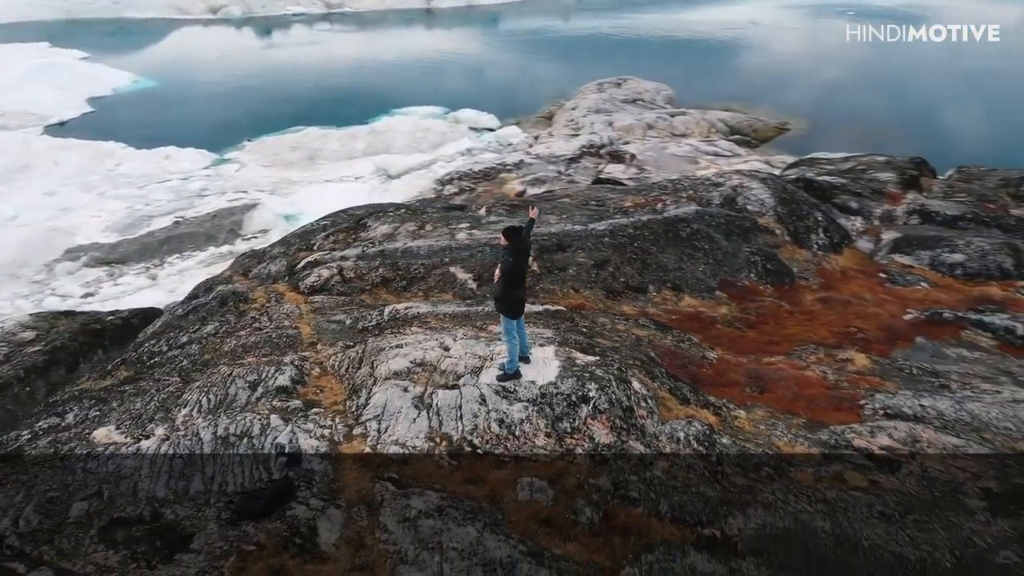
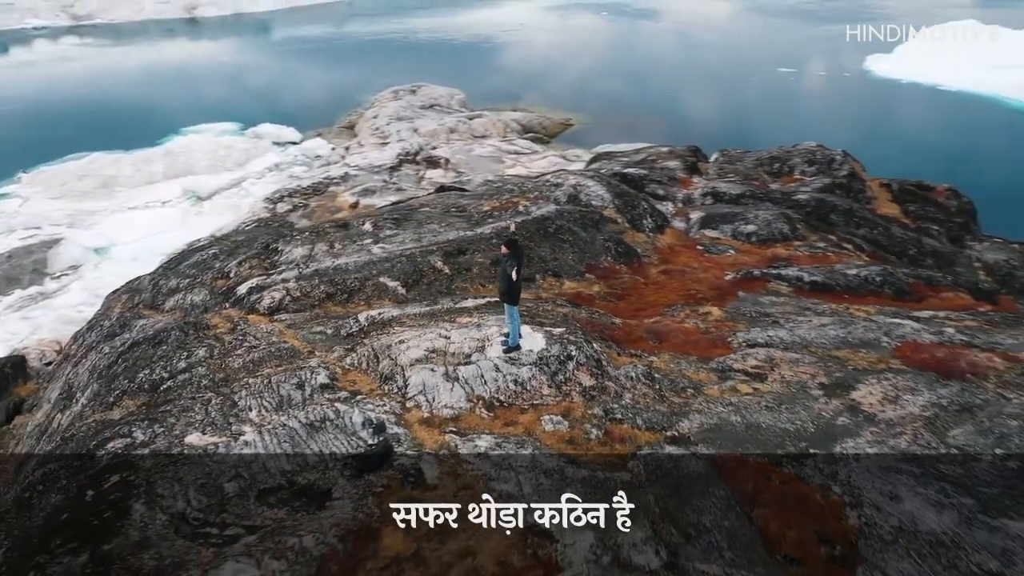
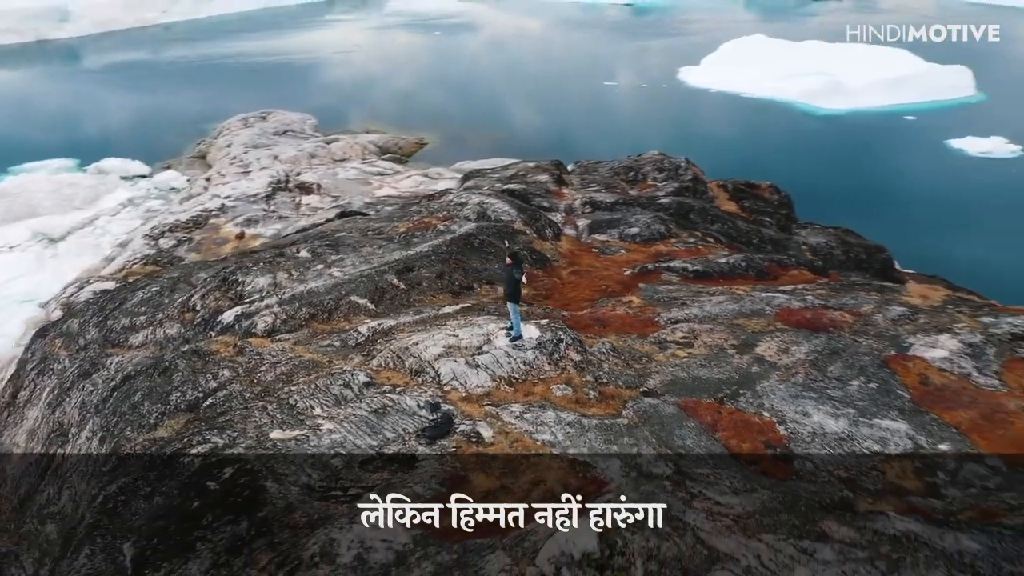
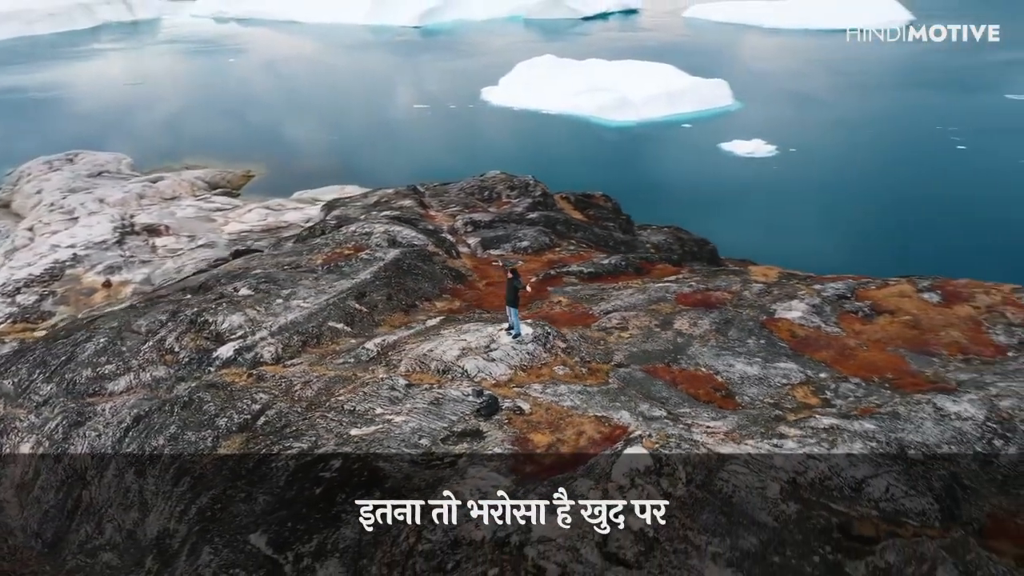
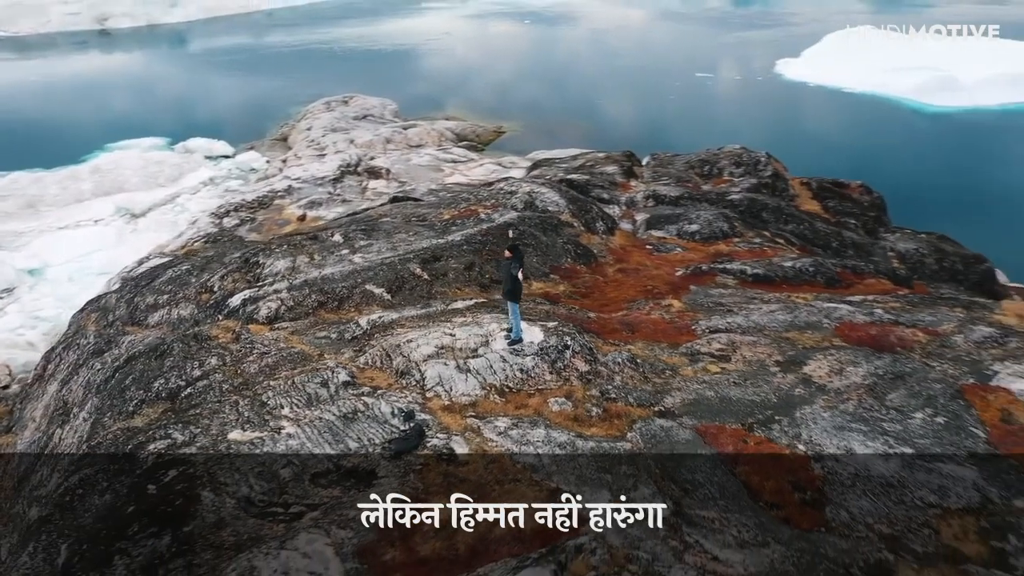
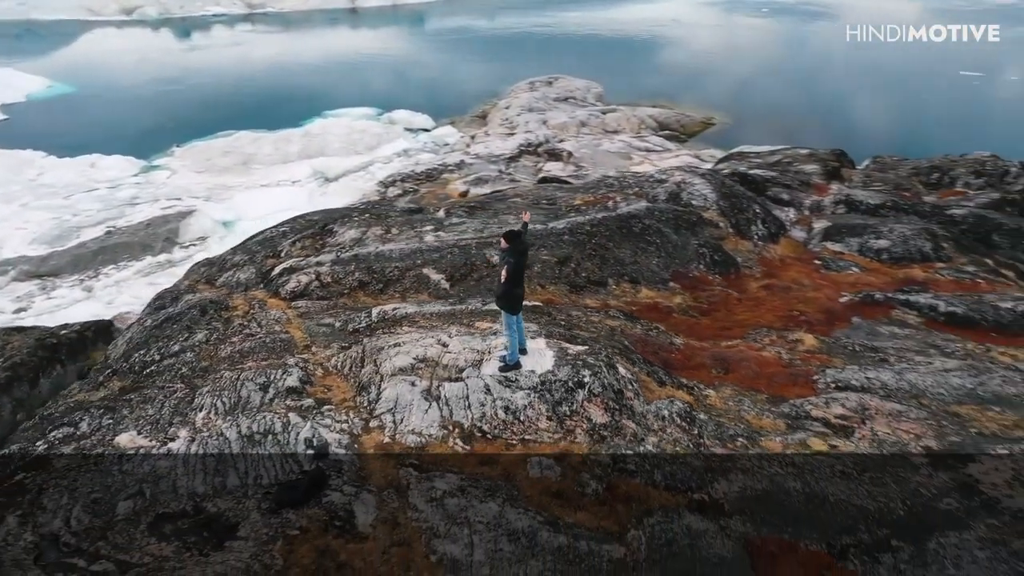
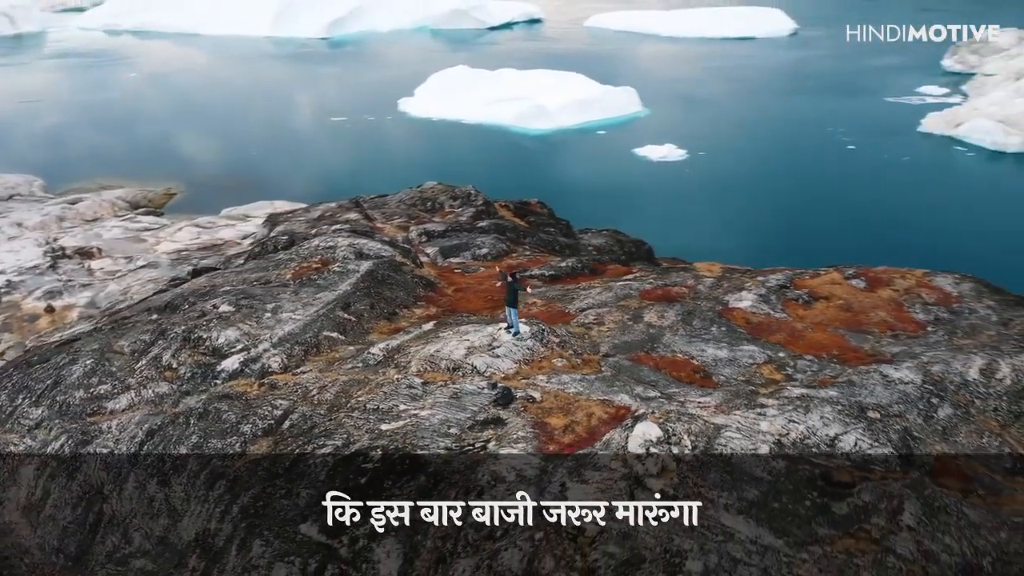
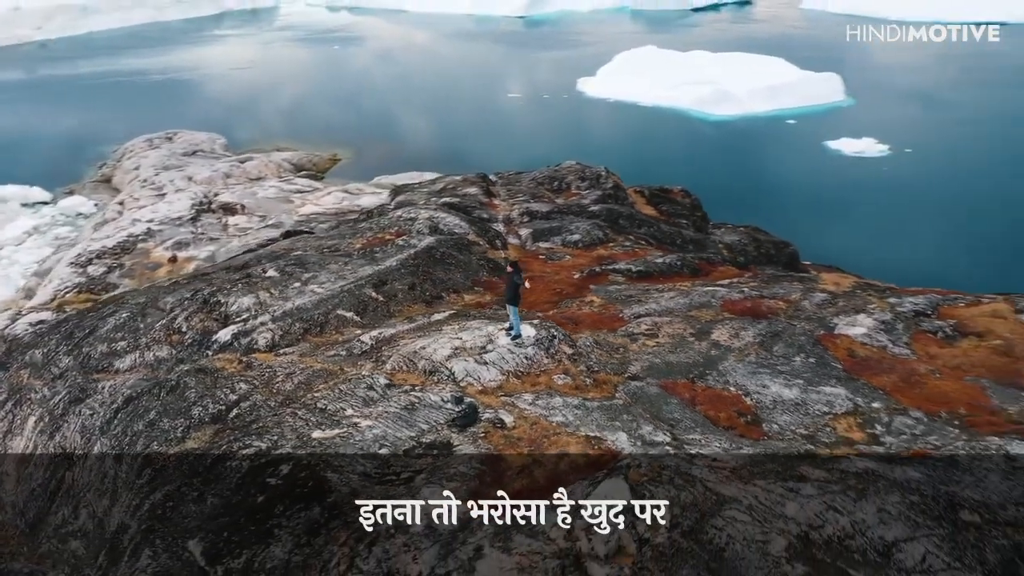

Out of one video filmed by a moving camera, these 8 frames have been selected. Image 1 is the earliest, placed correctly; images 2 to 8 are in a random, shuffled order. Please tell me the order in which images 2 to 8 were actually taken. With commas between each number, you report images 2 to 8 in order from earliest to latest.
6, 2, 5, 3, 8, 4, 7
